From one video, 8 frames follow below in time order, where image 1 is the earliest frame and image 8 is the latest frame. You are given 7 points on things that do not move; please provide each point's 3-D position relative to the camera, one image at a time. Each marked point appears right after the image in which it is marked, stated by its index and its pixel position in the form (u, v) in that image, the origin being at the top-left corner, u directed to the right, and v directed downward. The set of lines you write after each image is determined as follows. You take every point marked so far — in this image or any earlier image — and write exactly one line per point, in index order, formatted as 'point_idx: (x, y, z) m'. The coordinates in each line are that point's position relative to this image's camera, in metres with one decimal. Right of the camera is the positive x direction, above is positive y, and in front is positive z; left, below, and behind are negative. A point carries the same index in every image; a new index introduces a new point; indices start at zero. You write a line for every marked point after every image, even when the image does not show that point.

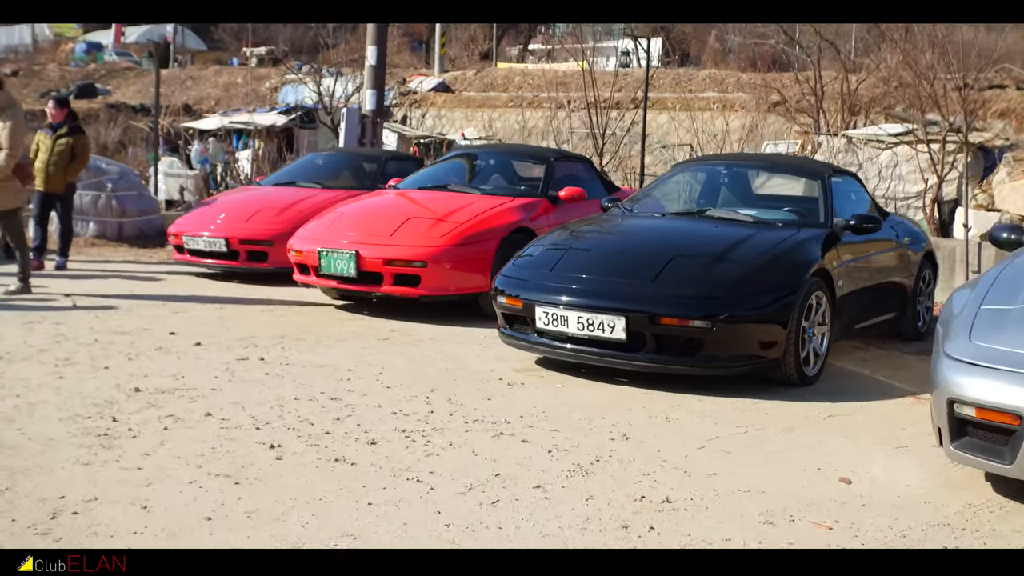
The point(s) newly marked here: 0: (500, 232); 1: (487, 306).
0: (-0.1, +0.4, +8.2) m
1: (-0.2, -0.1, +8.2) m
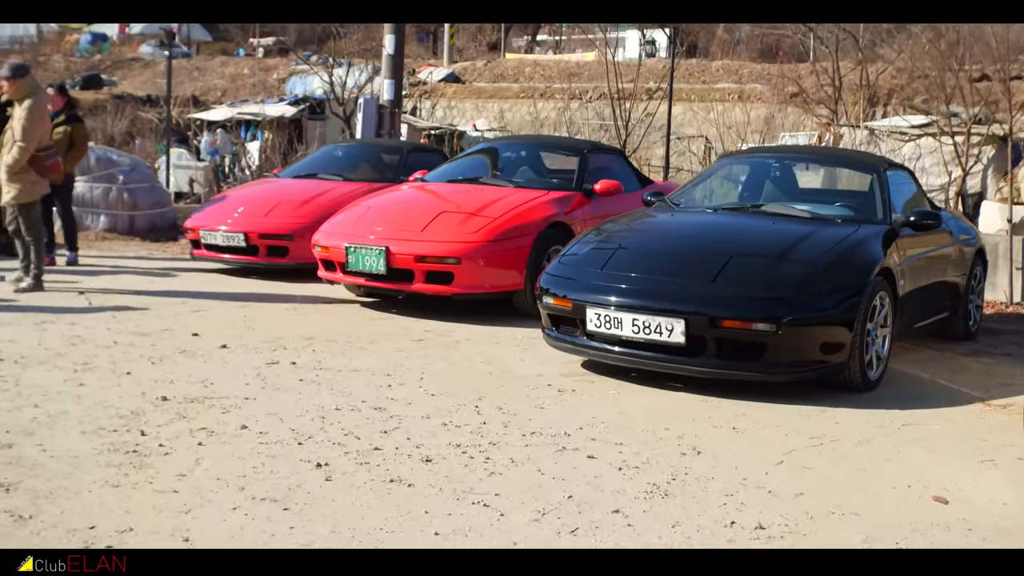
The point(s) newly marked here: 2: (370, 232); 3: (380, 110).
0: (+0.2, +0.5, +7.8) m
1: (+0.1, -0.1, +7.8) m
2: (-1.1, +0.4, +7.7) m
3: (-1.8, +2.5, +14.2) m
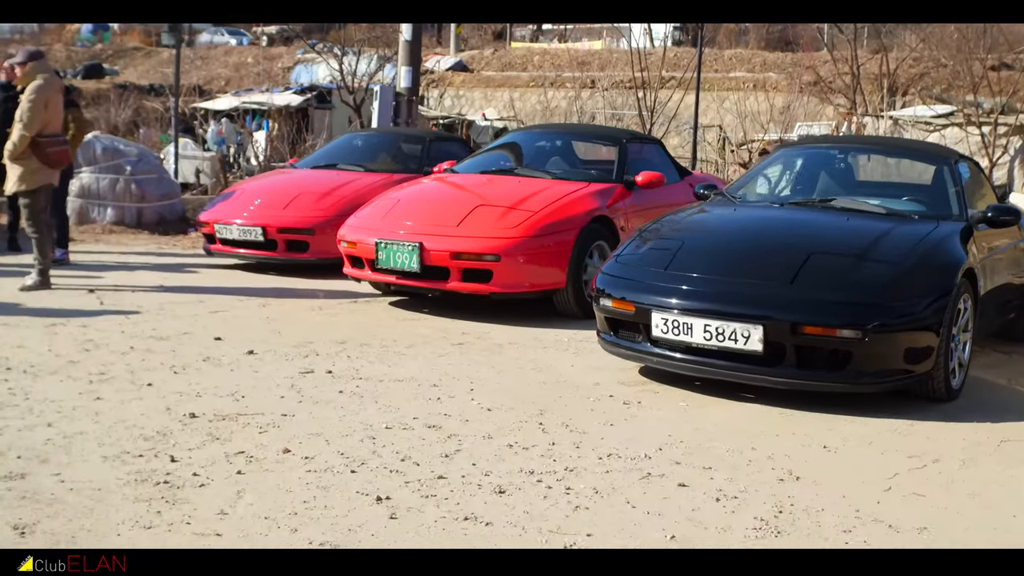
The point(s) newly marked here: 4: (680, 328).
0: (+0.5, +0.5, +7.2) m
1: (+0.4, -0.1, +7.3) m
2: (-0.8, +0.4, +7.2) m
3: (-1.5, +2.5, +13.6) m
4: (+0.8, -0.2, +5.2) m
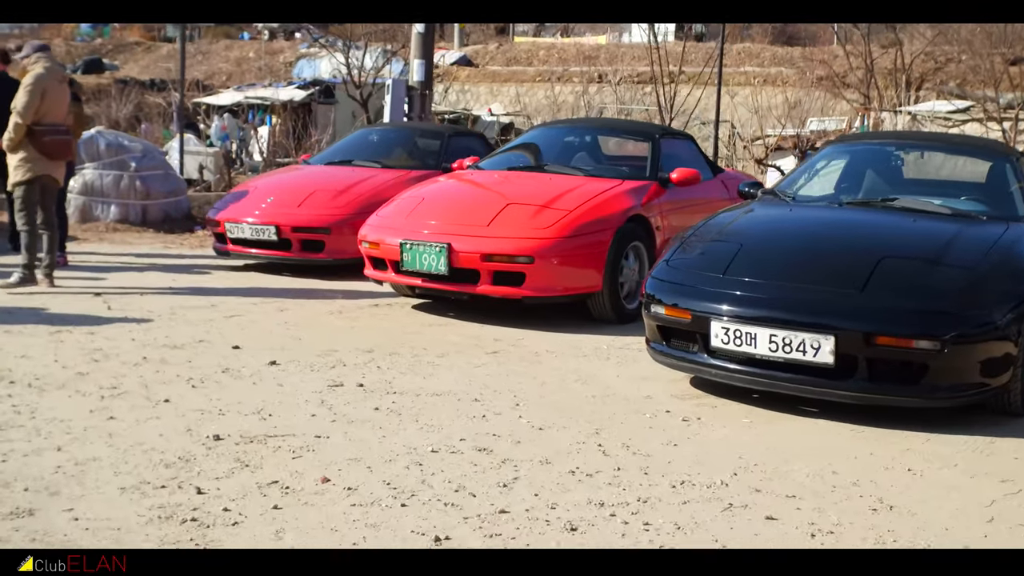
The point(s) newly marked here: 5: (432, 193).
0: (+0.7, +0.4, +6.8) m
1: (+0.6, -0.1, +6.9) m
2: (-0.6, +0.4, +6.8) m
3: (-1.3, +2.5, +13.2) m
4: (+1.1, -0.2, +4.8) m
5: (-0.6, +0.7, +7.3) m
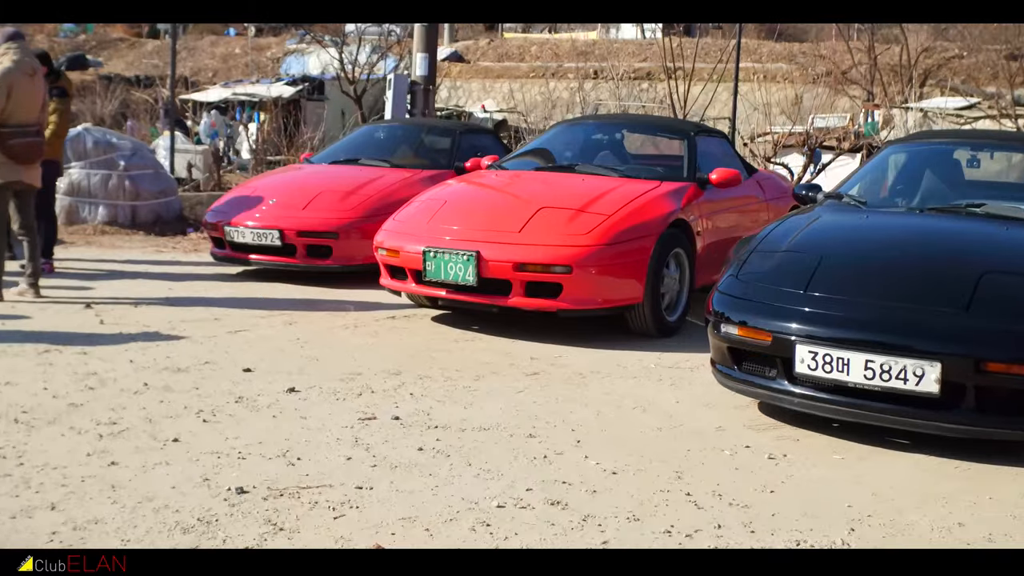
0: (+0.9, +0.4, +6.3) m
1: (+0.8, -0.2, +6.3) m
2: (-0.4, +0.3, +6.2) m
3: (-1.2, +2.5, +12.6) m
4: (+1.3, -0.3, +4.2) m
5: (-0.4, +0.6, +6.7) m
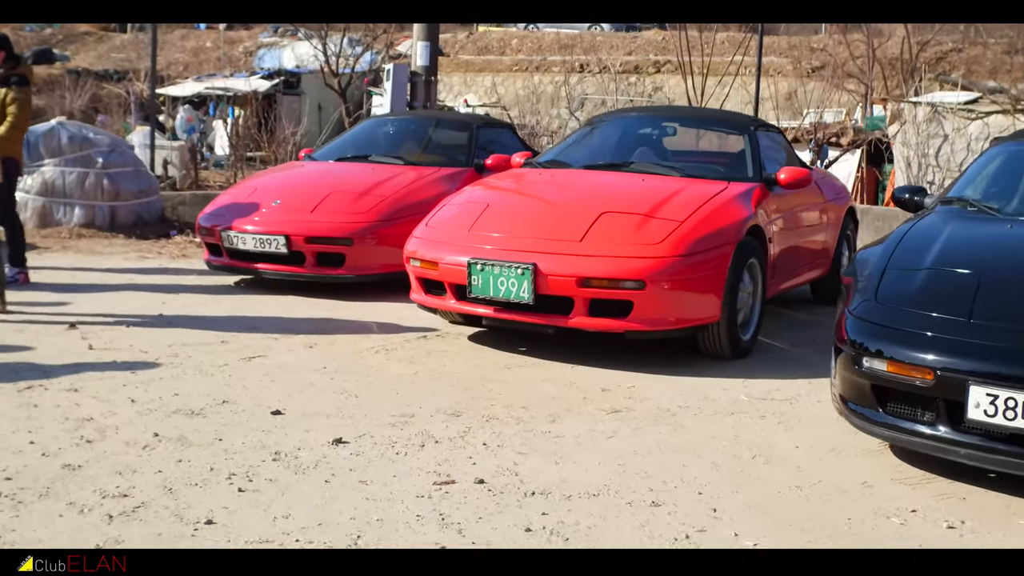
0: (+1.2, +0.3, +5.5) m
1: (+1.1, -0.3, +5.5) m
2: (-0.1, +0.2, +5.3) m
3: (-1.1, +2.4, +11.7) m
4: (+1.7, -0.4, +3.4) m
5: (-0.1, +0.5, +5.8) m
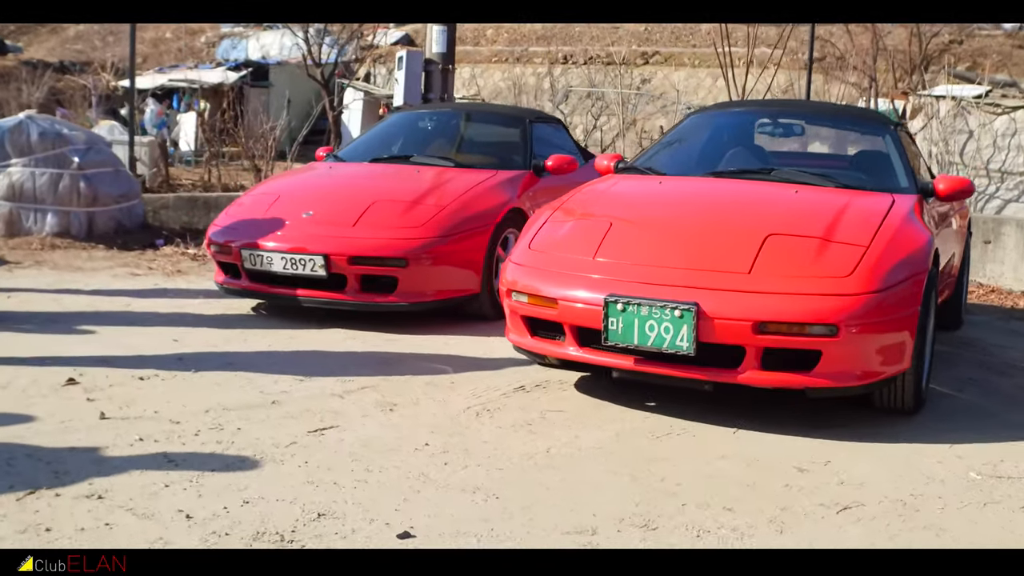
0: (+1.7, +0.1, +4.3) m
1: (+1.6, -0.5, +4.4) m
2: (+0.5, +0.1, +4.1) m
3: (-0.8, +2.3, +10.5) m
4: (+2.3, -0.6, +2.3) m
5: (+0.5, +0.3, +4.6) m
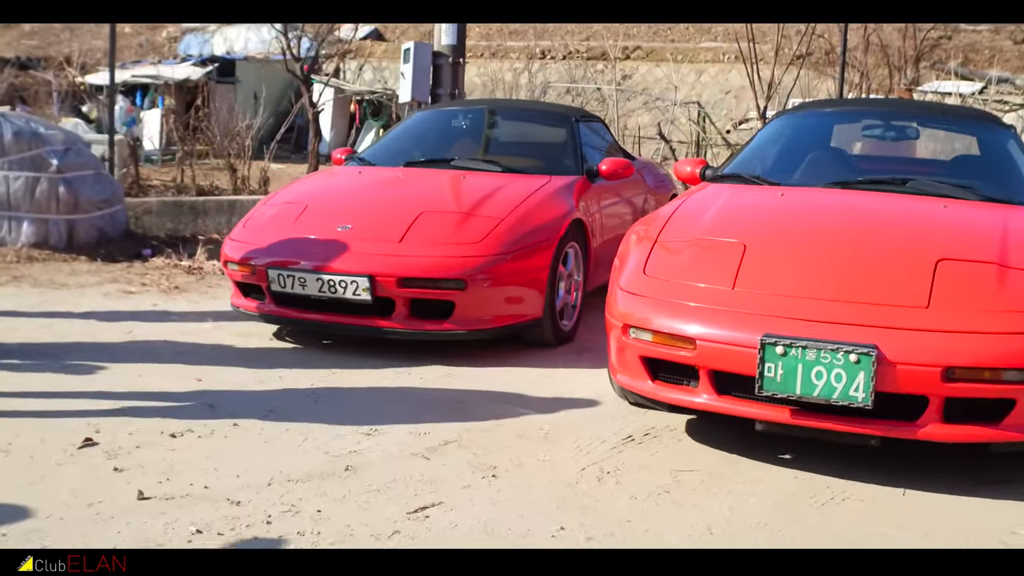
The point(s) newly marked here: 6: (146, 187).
0: (+2.1, 0.0, +3.6) m
1: (+2.0, -0.6, +3.7) m
2: (+0.9, 0.0, +3.4) m
3: (-0.7, +2.1, +9.7) m
4: (+2.8, -0.7, +1.7) m
5: (+0.9, +0.2, +3.9) m
6: (-5.0, +1.4, +14.4) m
